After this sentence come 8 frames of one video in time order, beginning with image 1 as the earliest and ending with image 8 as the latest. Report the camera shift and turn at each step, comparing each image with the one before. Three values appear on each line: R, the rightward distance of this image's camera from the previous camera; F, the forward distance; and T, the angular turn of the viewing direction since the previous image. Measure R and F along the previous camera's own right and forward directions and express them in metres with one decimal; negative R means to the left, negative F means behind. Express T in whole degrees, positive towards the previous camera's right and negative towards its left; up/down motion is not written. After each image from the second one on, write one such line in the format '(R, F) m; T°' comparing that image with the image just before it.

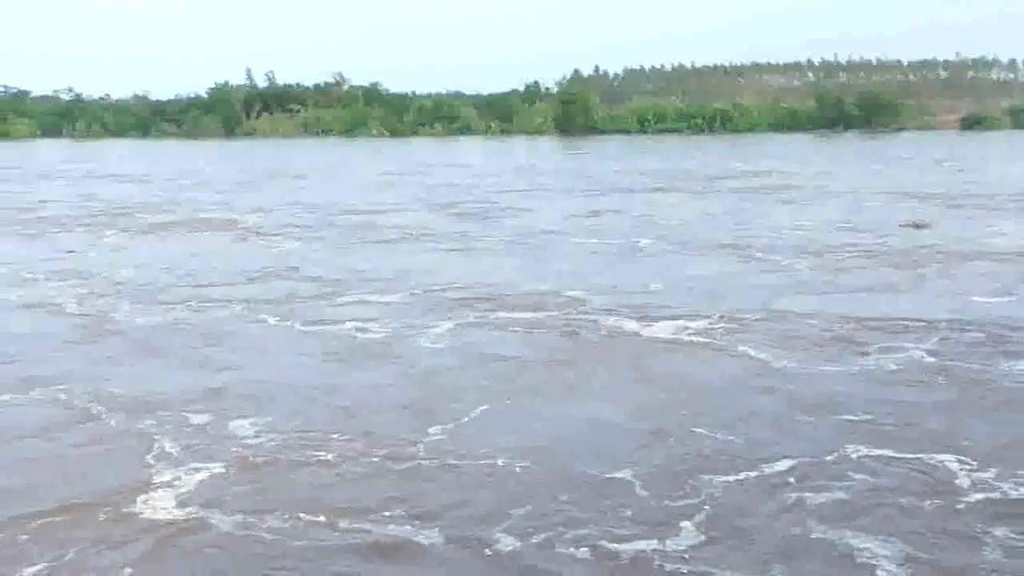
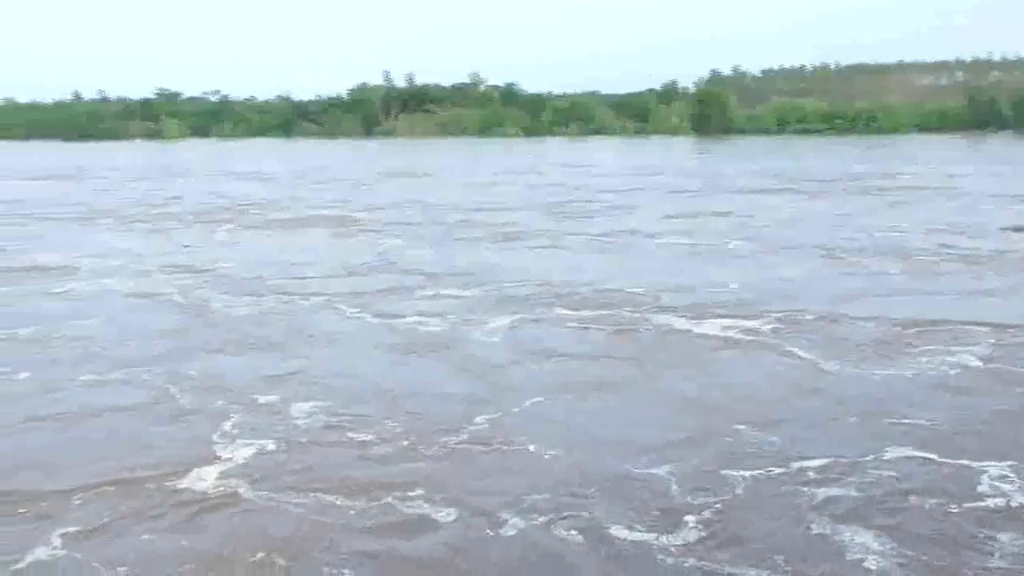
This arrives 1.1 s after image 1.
(+0.4, +0.4) m; -6°
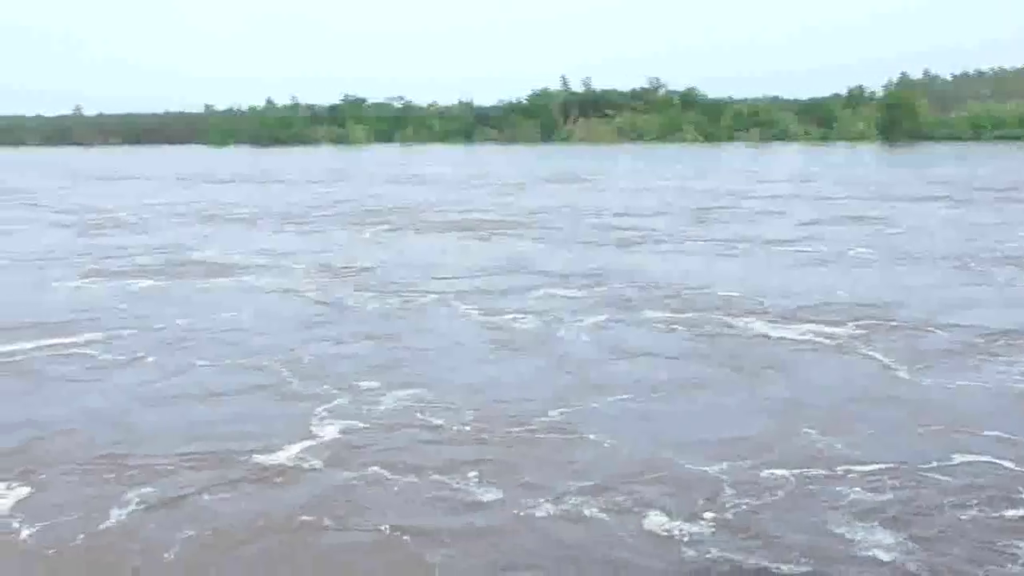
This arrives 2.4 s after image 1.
(+0.7, -0.3) m; -8°
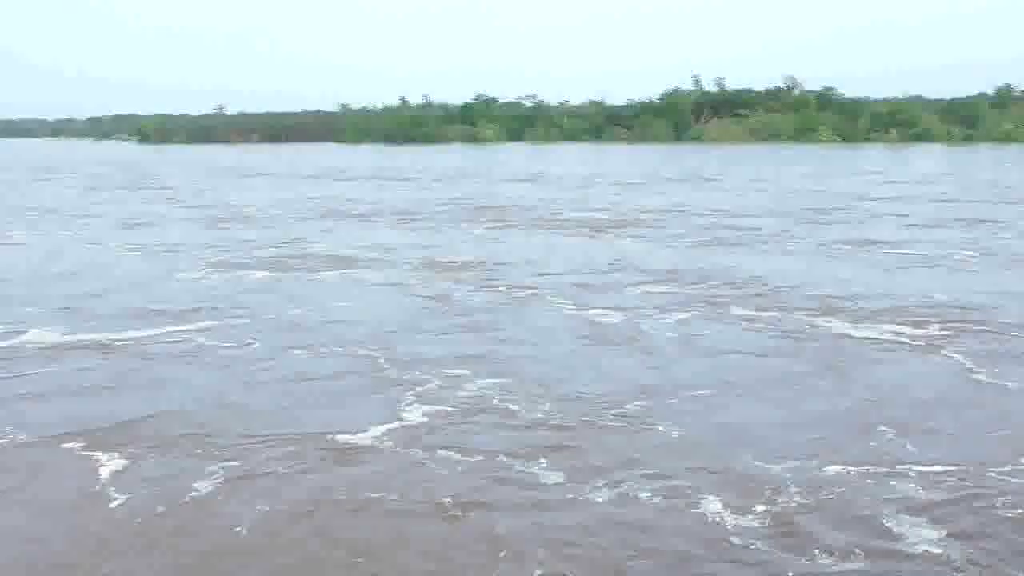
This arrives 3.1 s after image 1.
(+0.3, -0.2) m; -6°
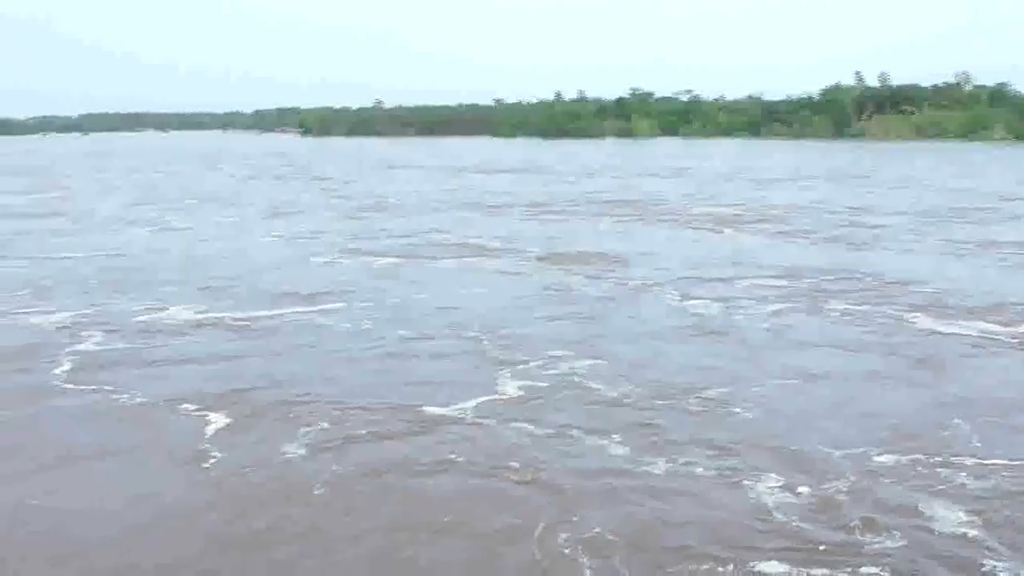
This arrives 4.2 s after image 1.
(+0.5, -0.4) m; -7°
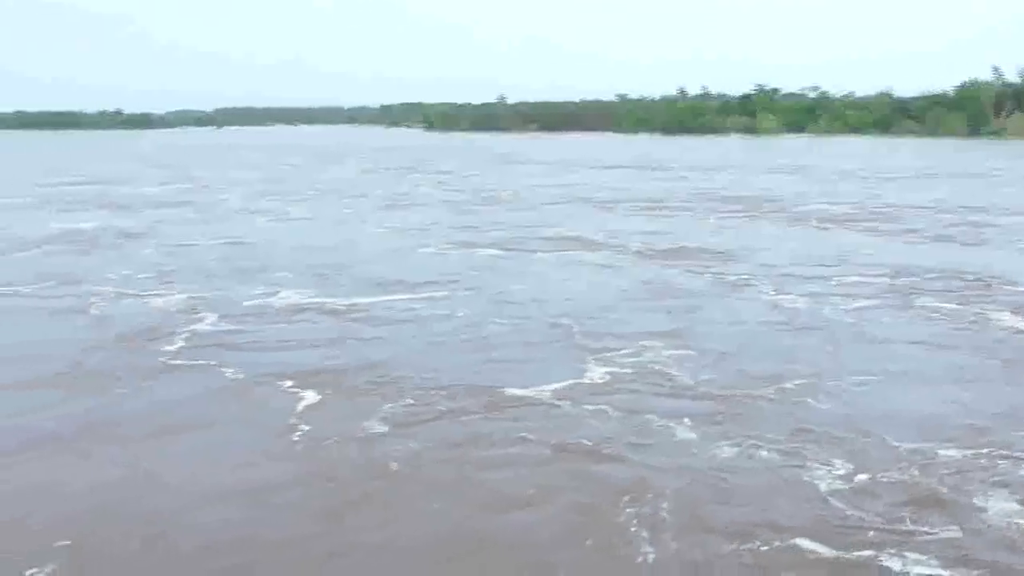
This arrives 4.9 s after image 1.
(+0.3, -0.3) m; -6°
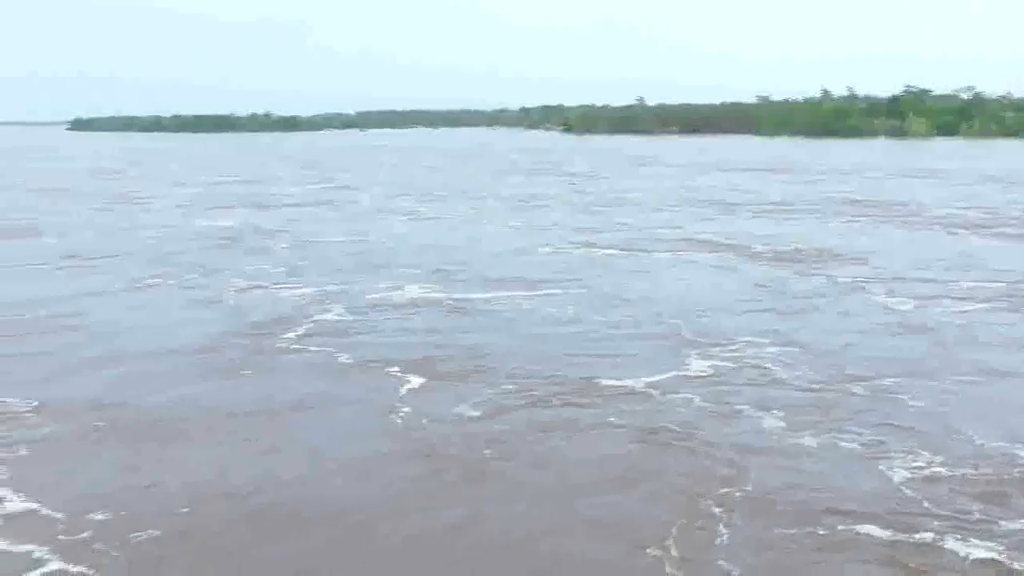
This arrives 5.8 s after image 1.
(+0.3, -0.3) m; -7°
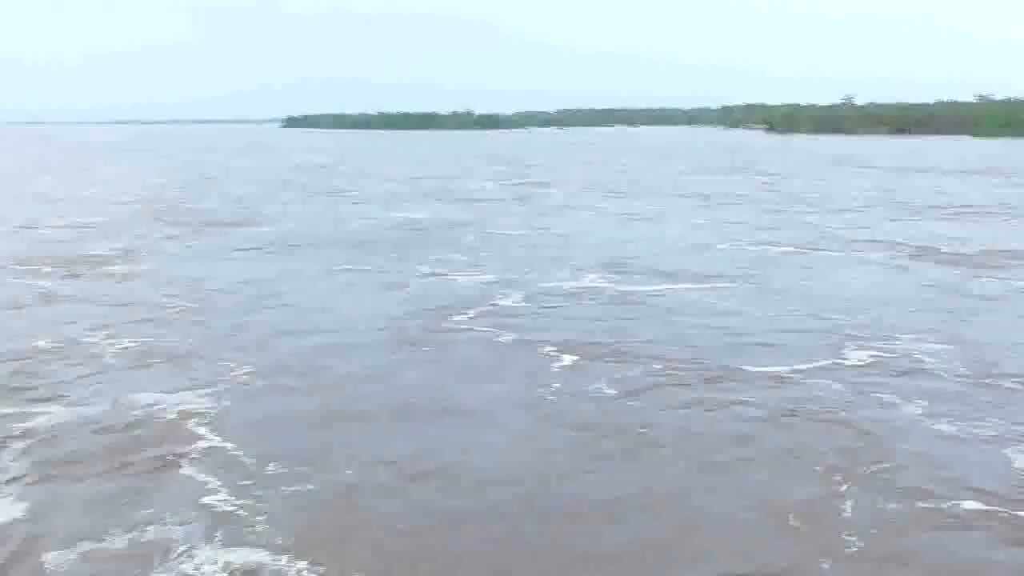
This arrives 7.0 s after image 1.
(+0.3, -0.5) m; -10°
